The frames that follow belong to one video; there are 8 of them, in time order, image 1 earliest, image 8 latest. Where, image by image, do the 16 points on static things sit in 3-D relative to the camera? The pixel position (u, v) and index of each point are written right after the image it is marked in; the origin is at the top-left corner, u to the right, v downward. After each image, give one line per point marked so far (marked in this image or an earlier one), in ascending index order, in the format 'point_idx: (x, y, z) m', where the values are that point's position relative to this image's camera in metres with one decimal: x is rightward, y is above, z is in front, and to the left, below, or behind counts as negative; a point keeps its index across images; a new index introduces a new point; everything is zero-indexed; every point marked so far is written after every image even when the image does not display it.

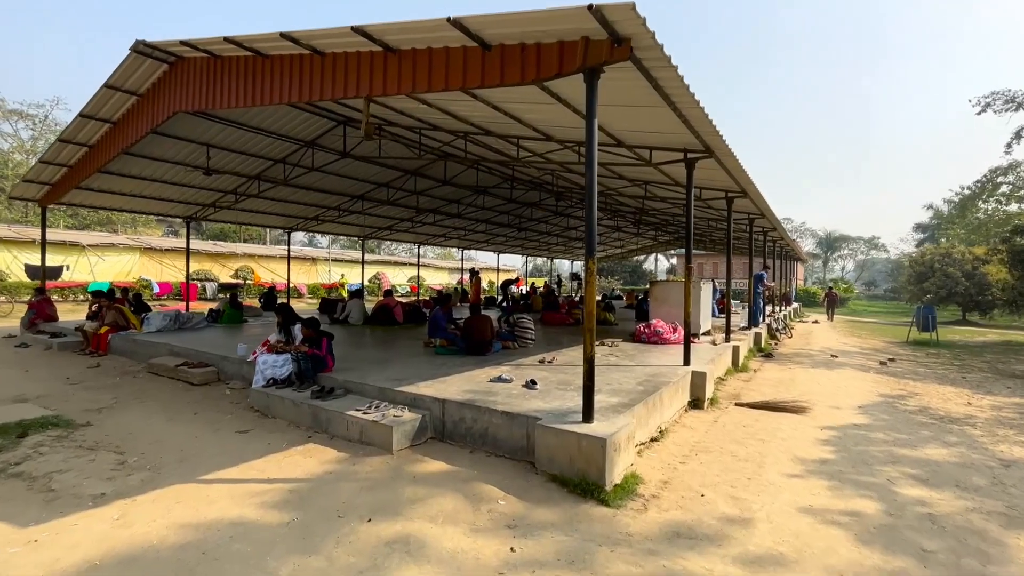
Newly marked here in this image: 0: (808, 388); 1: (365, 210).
0: (+4.6, -1.6, +7.6) m
1: (-4.8, +2.5, +15.9) m
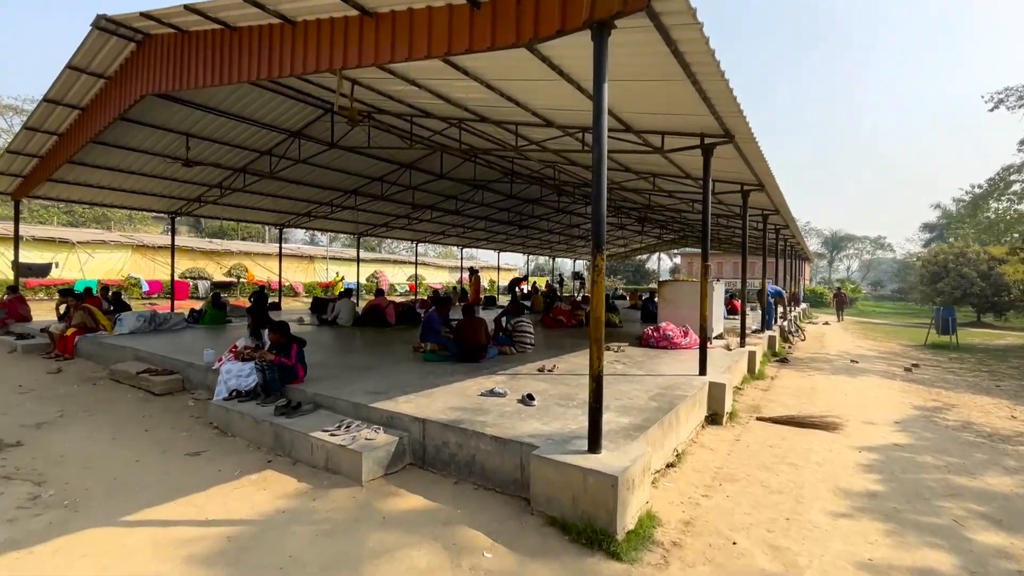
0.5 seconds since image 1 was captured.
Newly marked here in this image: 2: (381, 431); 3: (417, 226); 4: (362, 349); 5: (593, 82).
0: (+4.5, -1.6, +6.9) m
1: (-4.8, +2.6, +15.2) m
2: (-1.0, -1.1, +3.9) m
3: (-3.7, +2.4, +19.0) m
4: (-2.5, -1.0, +8.2) m
5: (+0.6, +1.5, +3.4) m
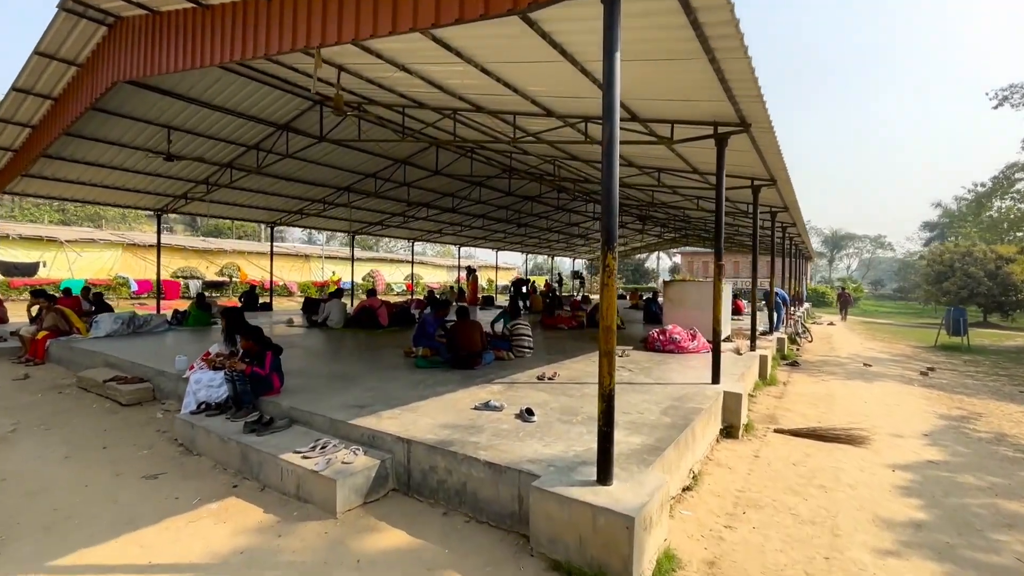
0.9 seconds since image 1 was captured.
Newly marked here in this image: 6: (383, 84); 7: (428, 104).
0: (+4.5, -1.6, +6.4) m
1: (-4.8, +2.6, +14.8) m
2: (-1.1, -1.2, +3.5) m
3: (-3.8, +2.4, +18.6) m
4: (-2.5, -1.0, +7.7) m
5: (+0.6, +1.4, +3.0) m
6: (-1.8, +2.9, +7.0) m
7: (-1.3, +2.9, +7.6) m
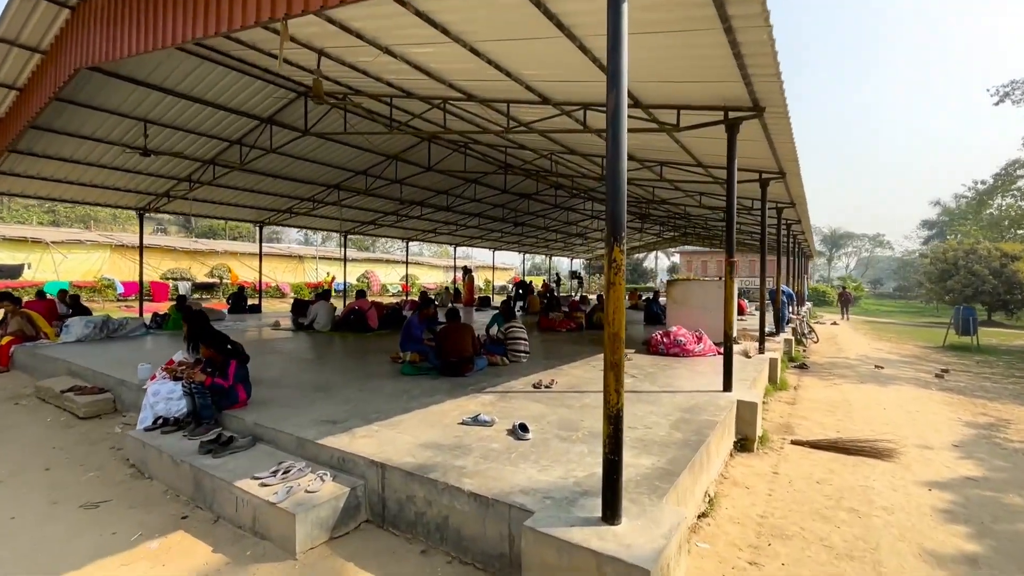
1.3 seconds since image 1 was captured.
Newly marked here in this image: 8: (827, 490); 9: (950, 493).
0: (+4.4, -1.6, +6.0) m
1: (-5.0, +2.5, +14.3) m
2: (-1.1, -1.2, +3.0) m
3: (-3.9, +2.4, +18.1) m
4: (-2.6, -1.0, +7.2) m
5: (+0.5, +1.4, +2.5) m
6: (-1.9, +2.9, +6.6) m
7: (-1.4, +2.8, +7.2) m
8: (+2.5, -1.6, +3.8) m
9: (+3.4, -1.6, +3.8) m
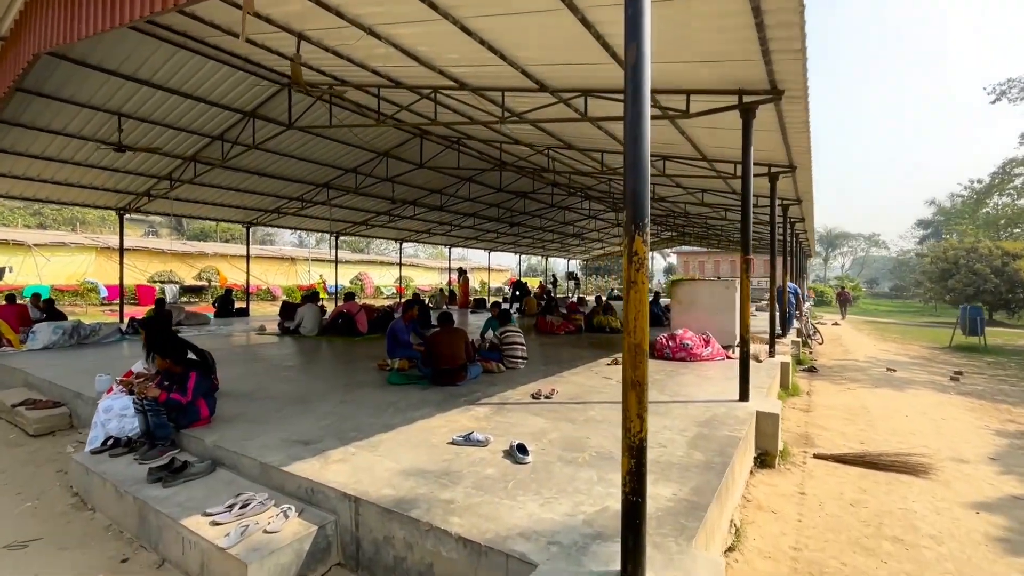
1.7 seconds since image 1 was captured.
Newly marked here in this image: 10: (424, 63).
0: (+4.4, -1.6, +5.6) m
1: (-5.1, +2.5, +13.8) m
2: (-1.1, -1.2, +2.6) m
3: (-4.1, +2.3, +17.6) m
4: (-2.7, -1.1, +6.8) m
5: (+0.5, +1.4, +2.1) m
6: (-2.0, +2.9, +6.1) m
7: (-1.5, +2.8, +6.7) m
8: (+2.4, -1.6, +3.4) m
9: (+3.4, -1.6, +3.4) m
10: (-1.0, +2.7, +5.8) m
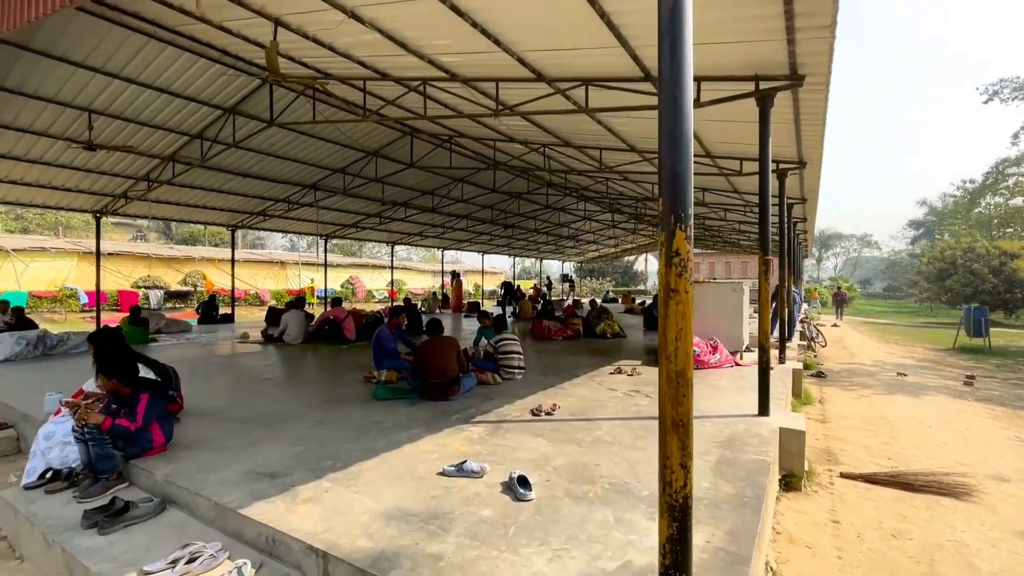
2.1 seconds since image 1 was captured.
0: (+4.4, -1.6, +5.2) m
1: (-5.3, +2.3, +13.4) m
2: (-1.1, -1.2, +2.1) m
3: (-4.3, +2.2, +17.2) m
4: (-2.7, -1.1, +6.3) m
5: (+0.5, +1.4, +1.7) m
6: (-2.1, +2.8, +5.7) m
7: (-1.5, +2.8, +6.3) m
8: (+2.4, -1.6, +3.0) m
9: (+3.4, -1.6, +3.0) m
10: (-1.1, +2.6, +5.3) m
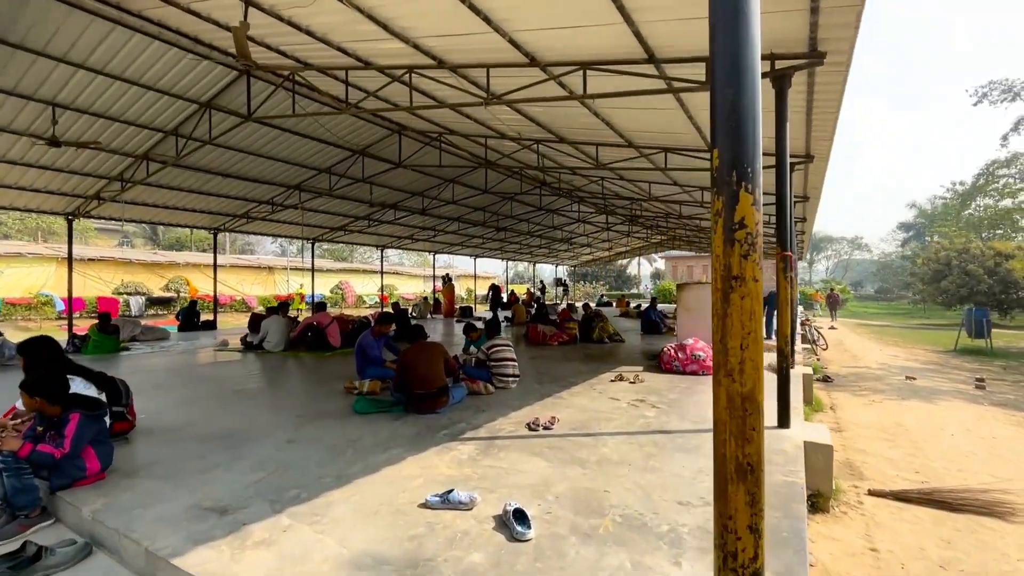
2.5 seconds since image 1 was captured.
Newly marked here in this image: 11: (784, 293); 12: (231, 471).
0: (+4.3, -1.6, +4.9) m
1: (-5.5, +2.2, +12.9) m
2: (-1.2, -1.2, +1.7) m
3: (-4.5, +2.0, +16.7) m
4: (-2.8, -1.2, +5.8) m
5: (+0.4, +1.4, +1.3) m
6: (-2.1, +2.8, +5.3) m
7: (-1.6, +2.7, +5.9) m
8: (+2.4, -1.6, +2.6) m
9: (+3.4, -1.6, +2.7) m
10: (-1.2, +2.6, +4.9) m
11: (+2.1, 0.0, +3.8) m
12: (-1.7, -1.1, +2.9) m
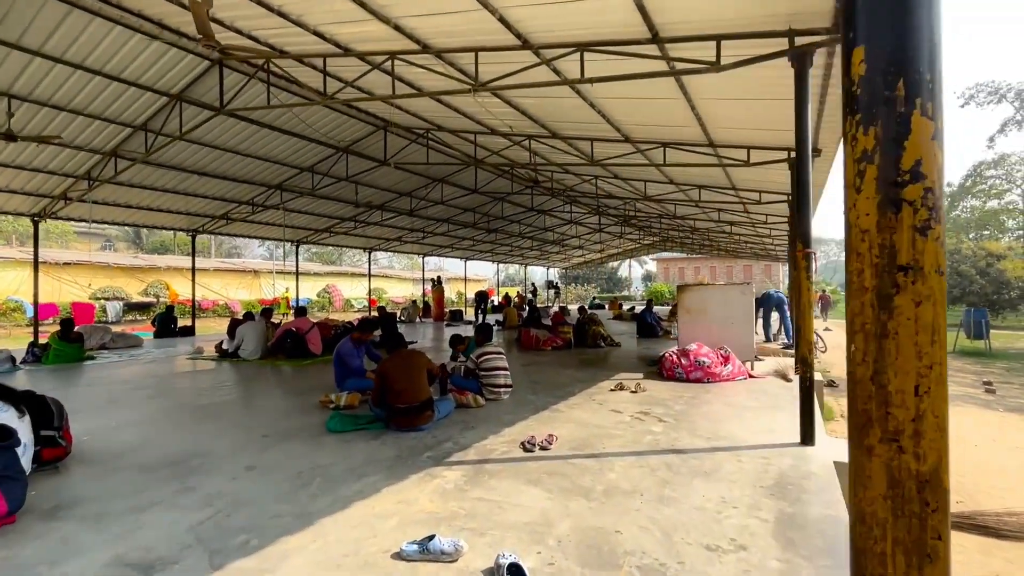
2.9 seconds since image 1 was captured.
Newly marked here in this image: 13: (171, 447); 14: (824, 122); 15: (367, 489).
0: (+4.2, -1.6, +4.5) m
1: (-5.7, +2.1, +12.4) m
2: (-1.2, -1.2, +1.2) m
3: (-4.8, +1.9, +16.2) m
4: (-2.9, -1.2, +5.4) m
5: (+0.4, +1.4, +0.9) m
6: (-2.2, +2.7, +4.8) m
7: (-1.7, +2.7, +5.4) m
8: (+2.4, -1.6, +2.2) m
9: (+3.4, -1.6, +2.3) m
10: (-1.3, +2.5, +4.5) m
11: (+2.1, 0.0, +3.4) m
12: (-1.7, -1.1, +2.5) m
13: (-2.4, -1.1, +3.4) m
14: (+3.3, +1.8, +5.2) m
15: (-0.8, -1.1, +2.7) m
